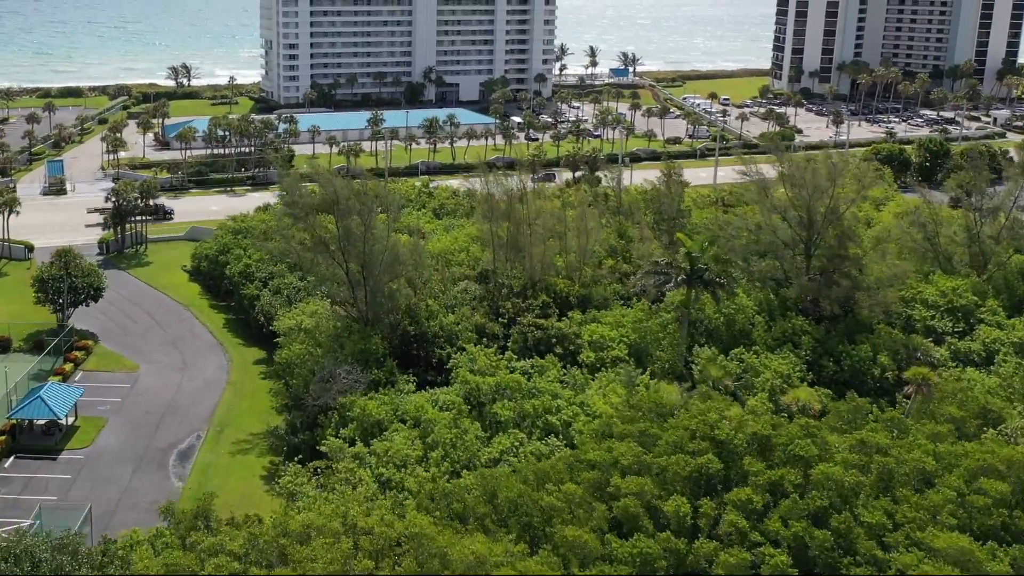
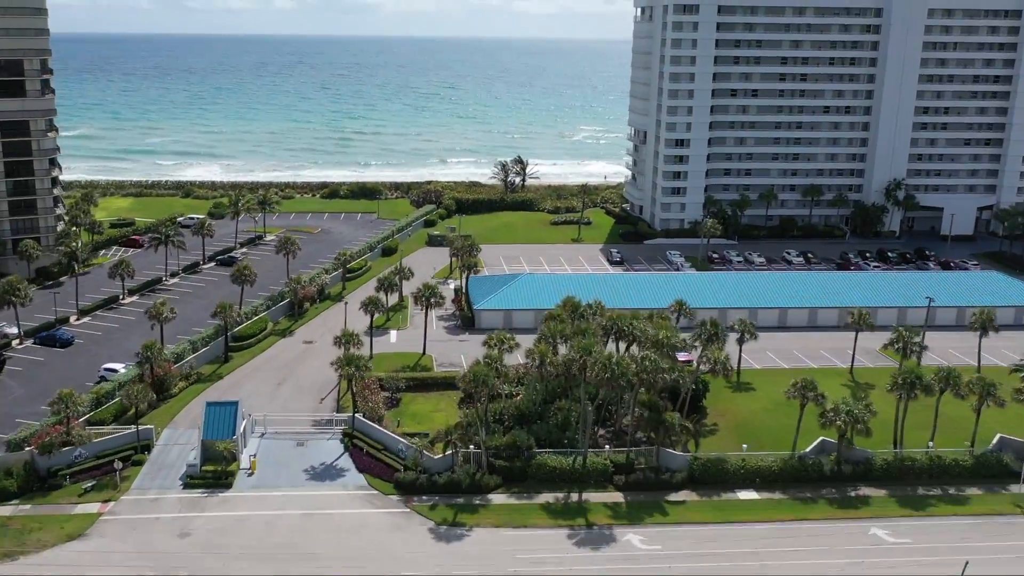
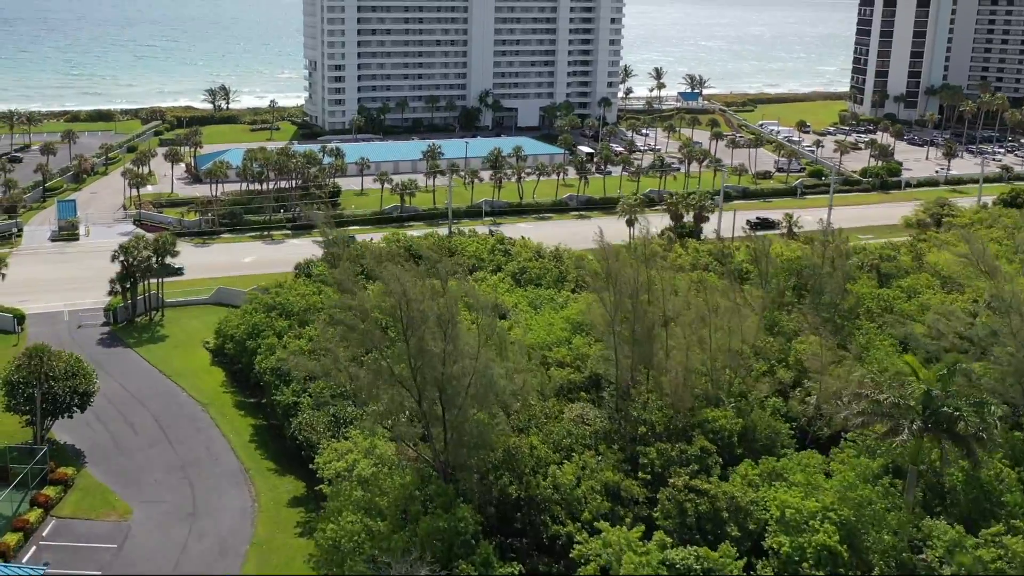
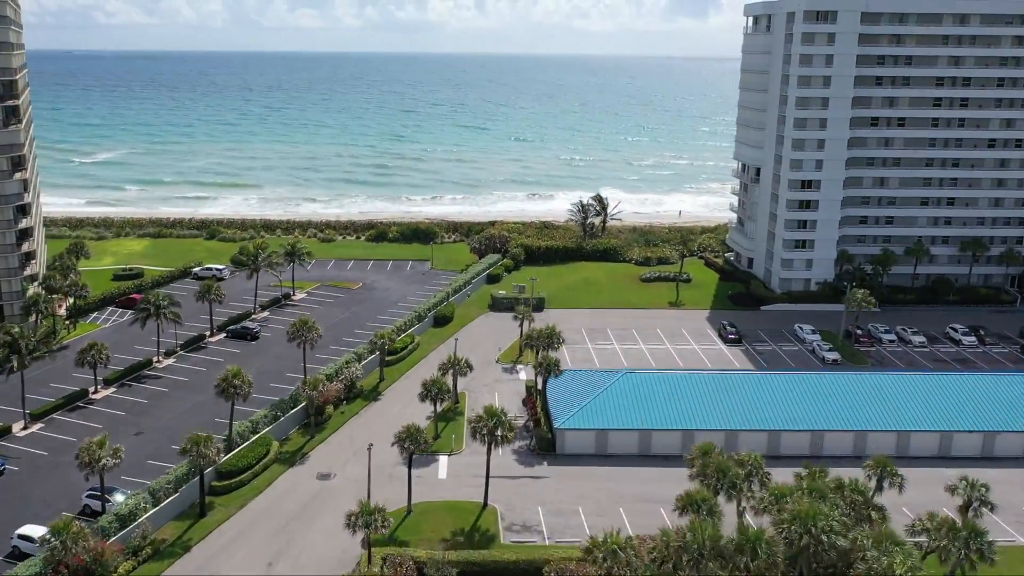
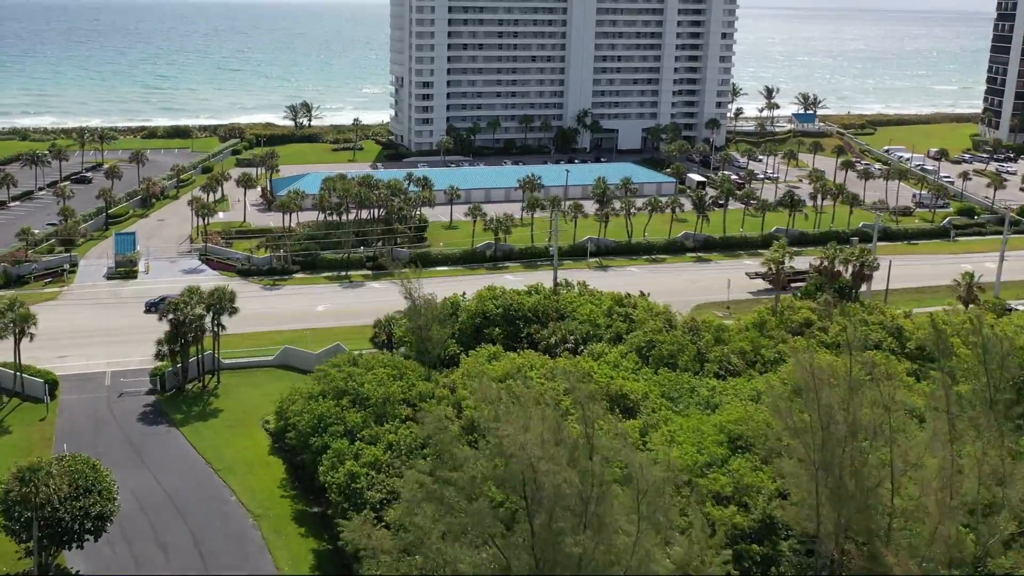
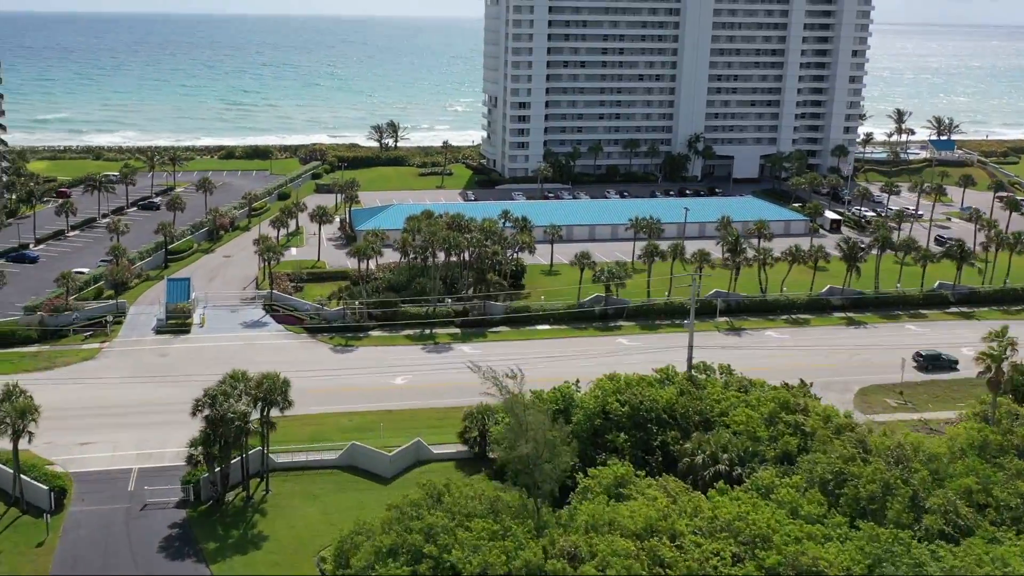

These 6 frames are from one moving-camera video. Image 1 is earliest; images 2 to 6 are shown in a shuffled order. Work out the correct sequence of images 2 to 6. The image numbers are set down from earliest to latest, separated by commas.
3, 5, 6, 2, 4
